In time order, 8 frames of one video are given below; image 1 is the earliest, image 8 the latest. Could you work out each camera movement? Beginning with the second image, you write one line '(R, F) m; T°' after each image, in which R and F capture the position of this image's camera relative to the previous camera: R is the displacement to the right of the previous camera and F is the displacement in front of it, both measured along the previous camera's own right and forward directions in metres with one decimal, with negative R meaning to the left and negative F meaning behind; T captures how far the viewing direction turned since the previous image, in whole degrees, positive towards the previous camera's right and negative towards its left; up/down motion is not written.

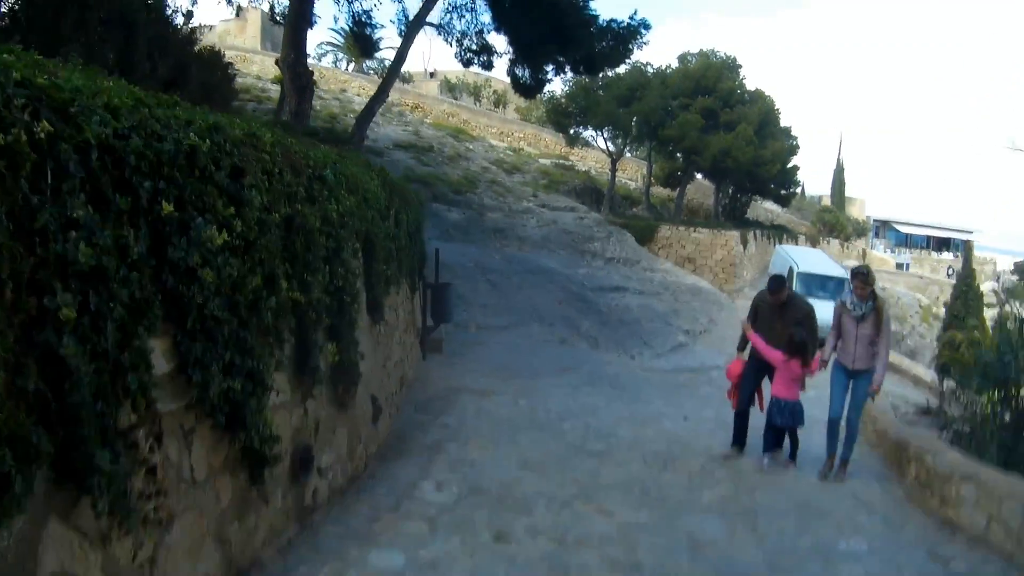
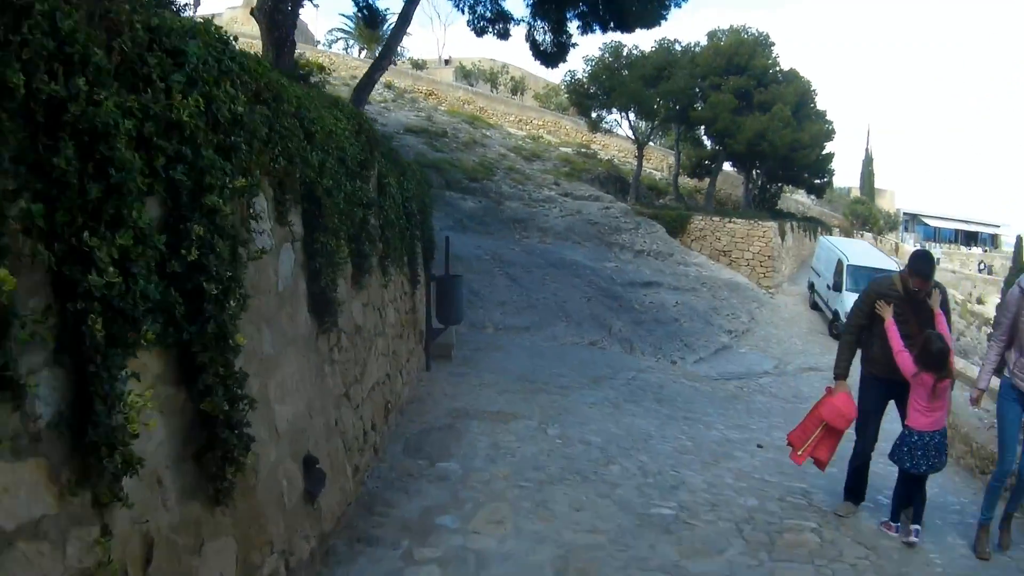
(0.0, +2.3) m; -1°
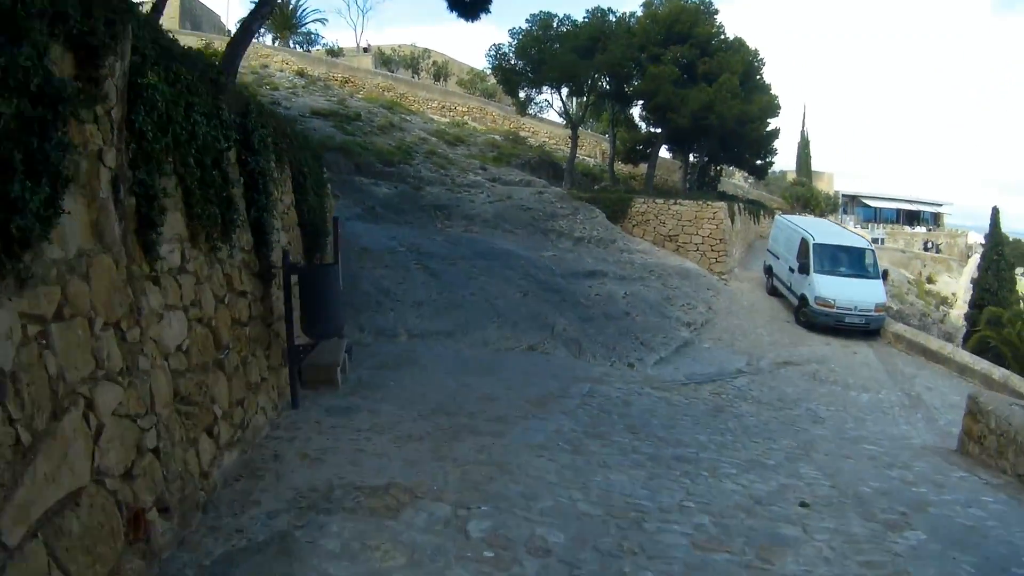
(+0.1, +2.8) m; +3°
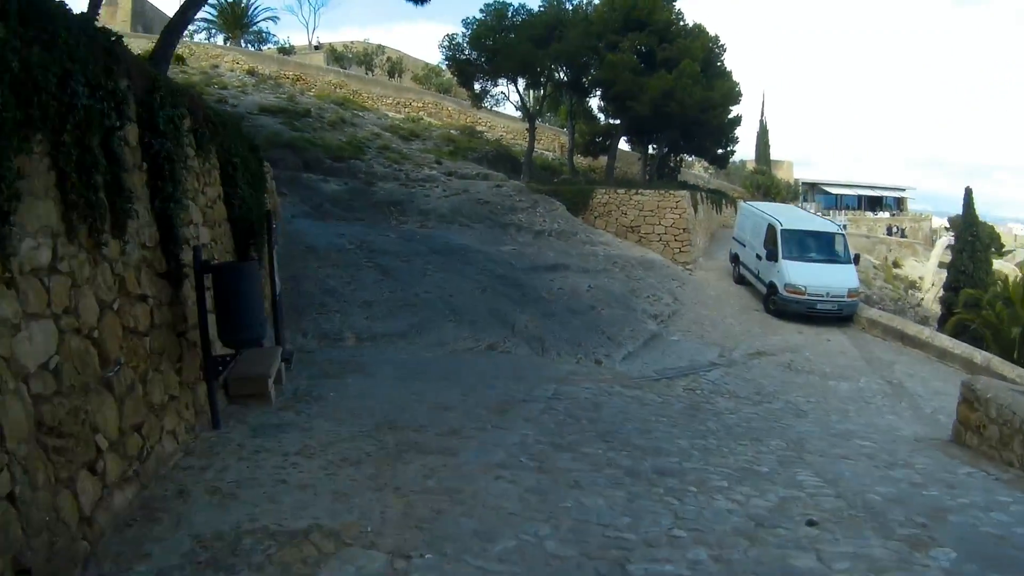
(0.0, +0.8) m; +1°
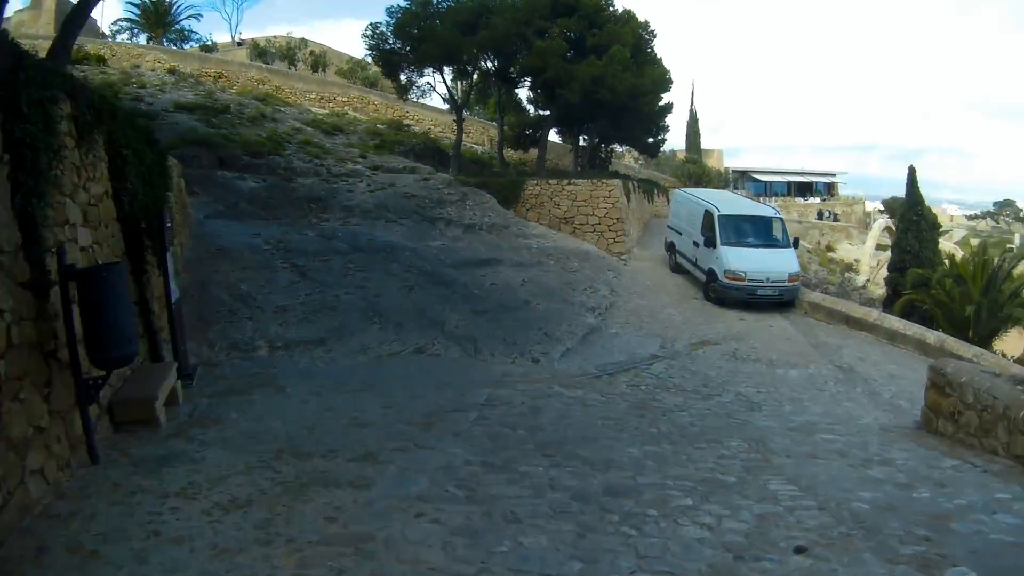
(+0.1, +0.8) m; +2°
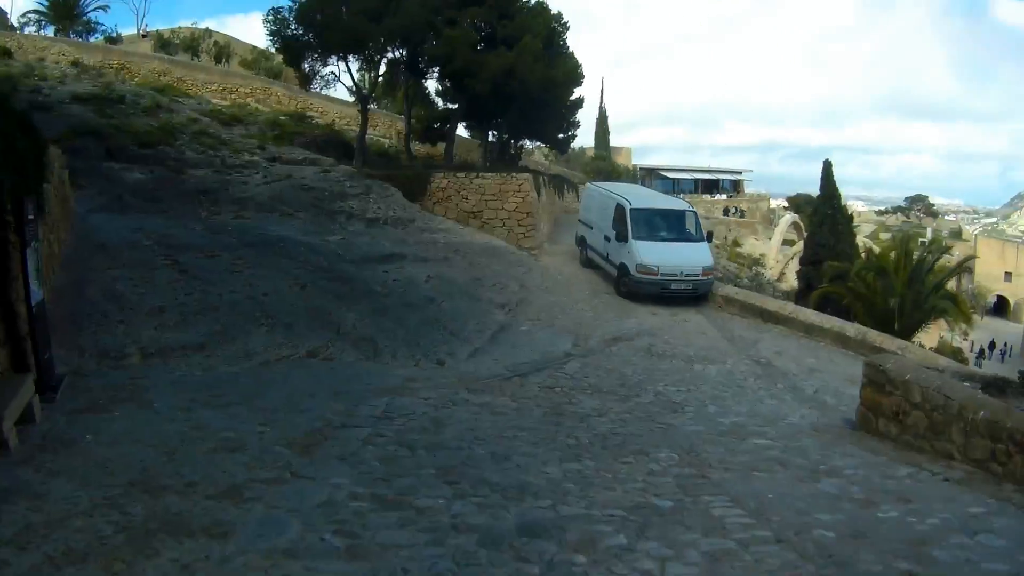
(0.0, +0.8) m; +3°
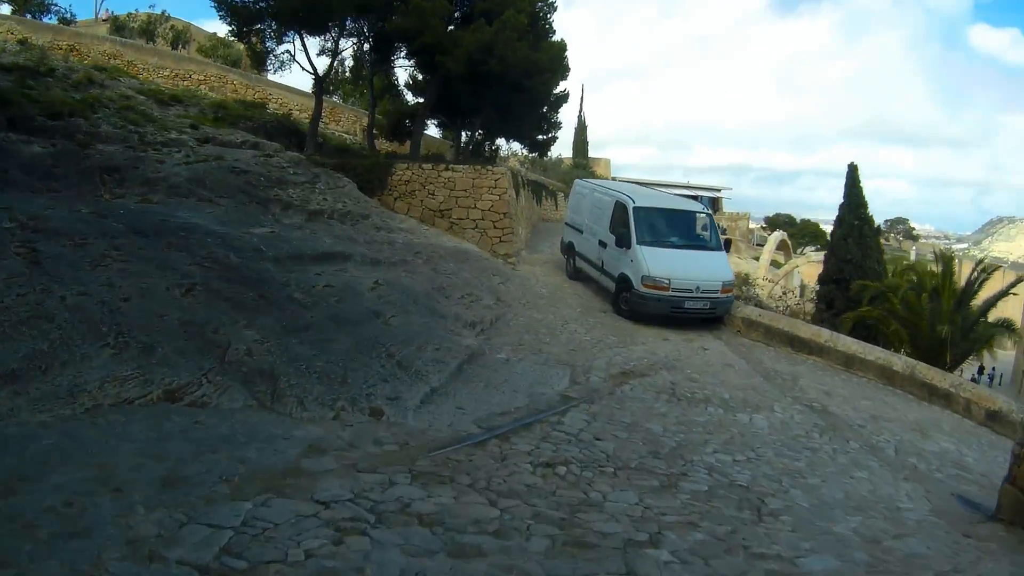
(0.0, +3.1) m; +1°
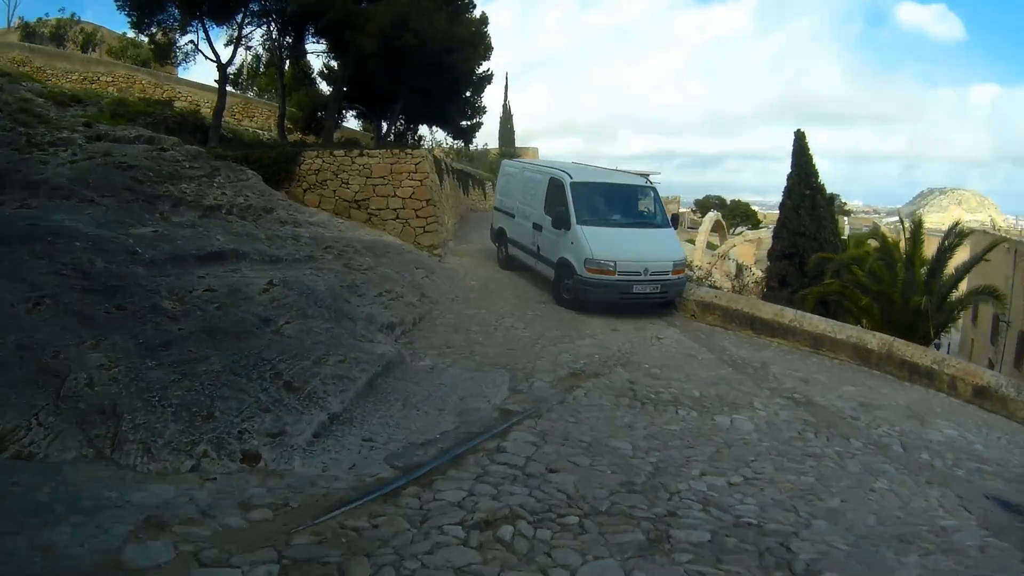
(+0.1, +1.4) m; +3°
